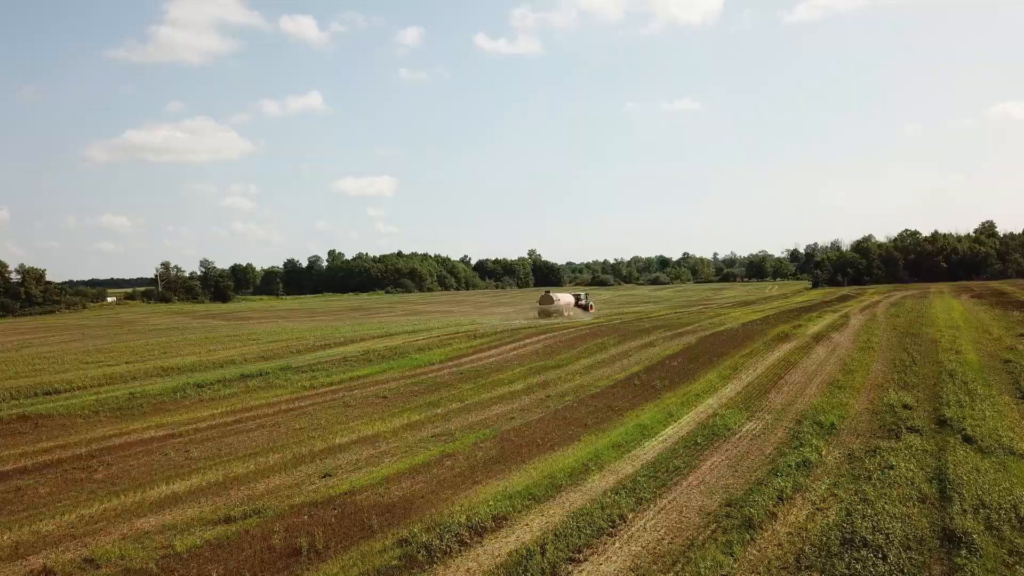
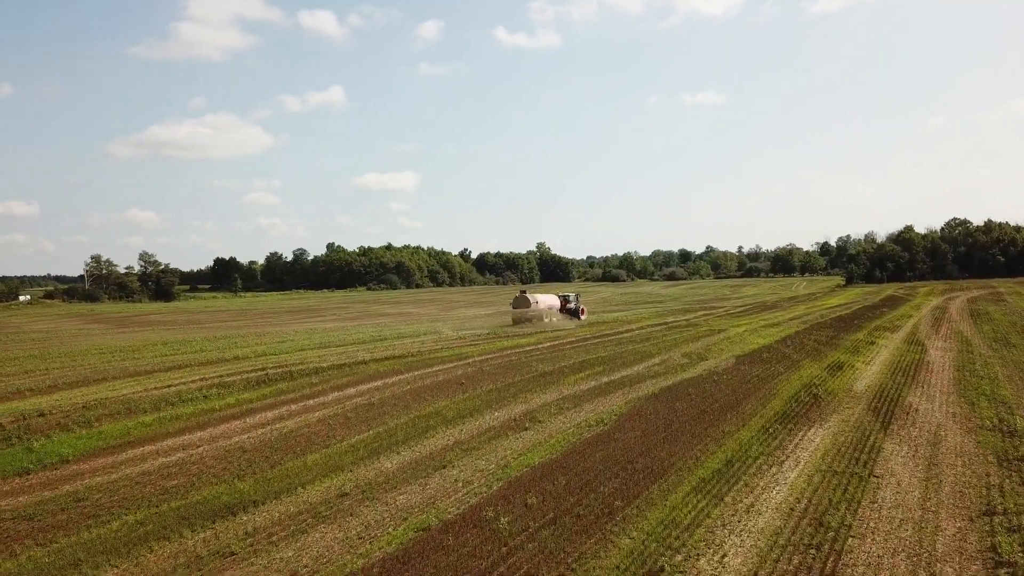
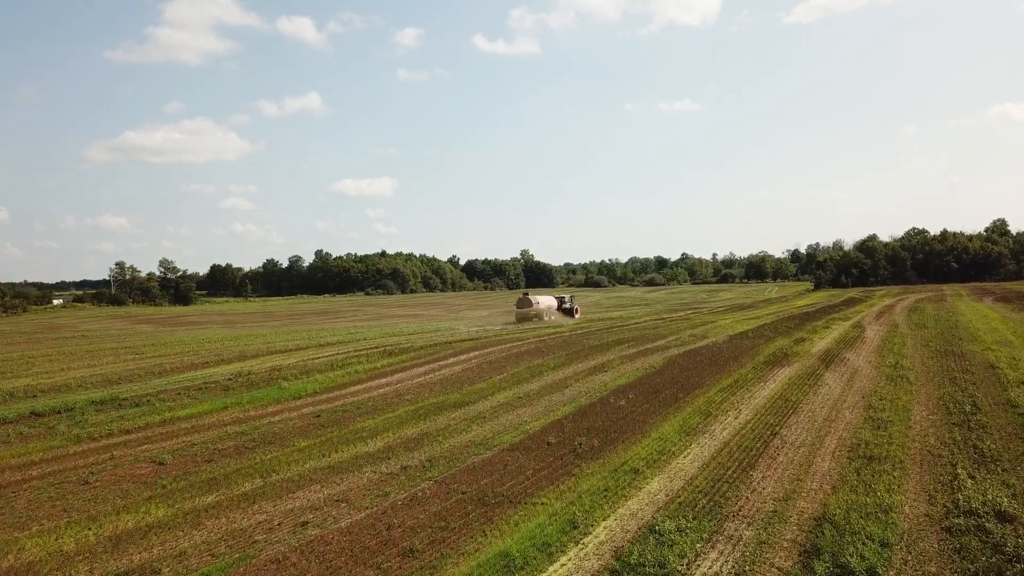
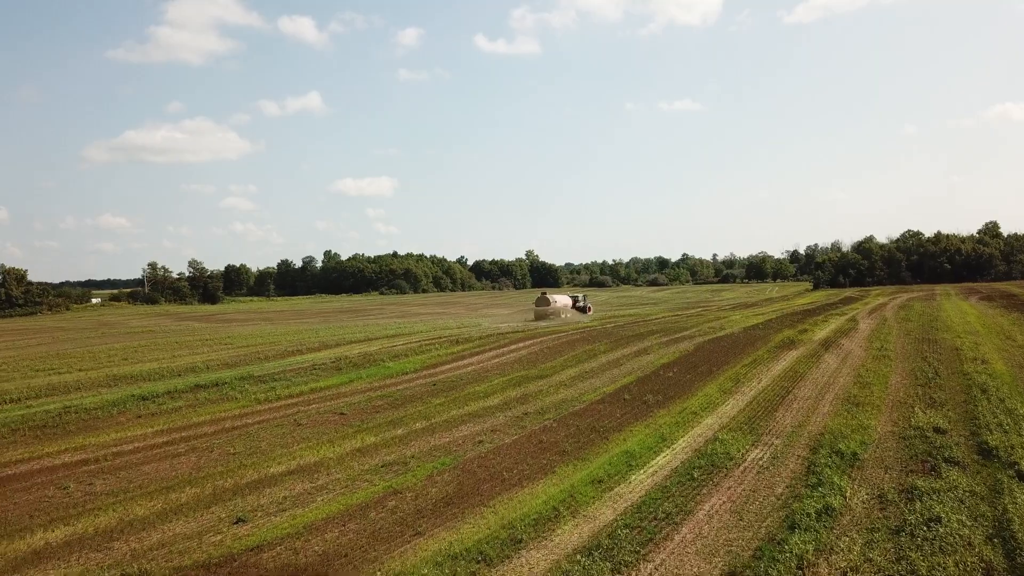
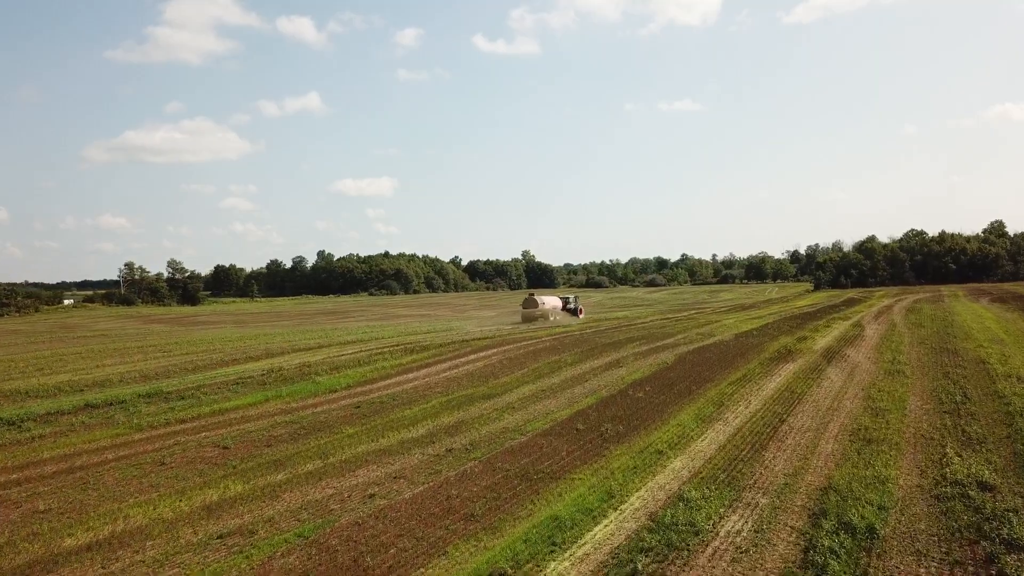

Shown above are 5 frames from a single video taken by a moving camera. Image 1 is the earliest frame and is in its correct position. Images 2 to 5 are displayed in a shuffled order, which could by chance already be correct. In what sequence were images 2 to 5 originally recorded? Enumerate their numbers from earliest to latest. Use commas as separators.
4, 5, 3, 2
